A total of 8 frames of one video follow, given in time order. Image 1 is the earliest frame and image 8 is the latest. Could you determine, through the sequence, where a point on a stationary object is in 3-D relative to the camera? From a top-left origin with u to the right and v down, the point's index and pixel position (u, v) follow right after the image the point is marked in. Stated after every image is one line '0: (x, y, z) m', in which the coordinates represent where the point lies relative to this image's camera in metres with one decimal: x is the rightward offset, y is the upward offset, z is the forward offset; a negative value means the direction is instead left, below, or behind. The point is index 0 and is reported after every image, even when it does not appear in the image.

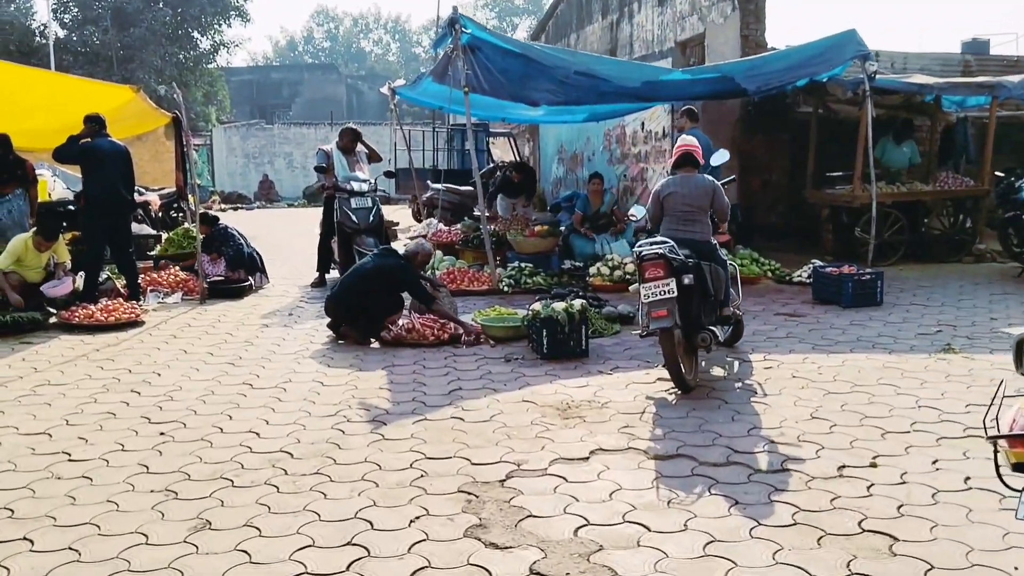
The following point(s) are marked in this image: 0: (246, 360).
0: (-1.6, -0.4, +6.1) m
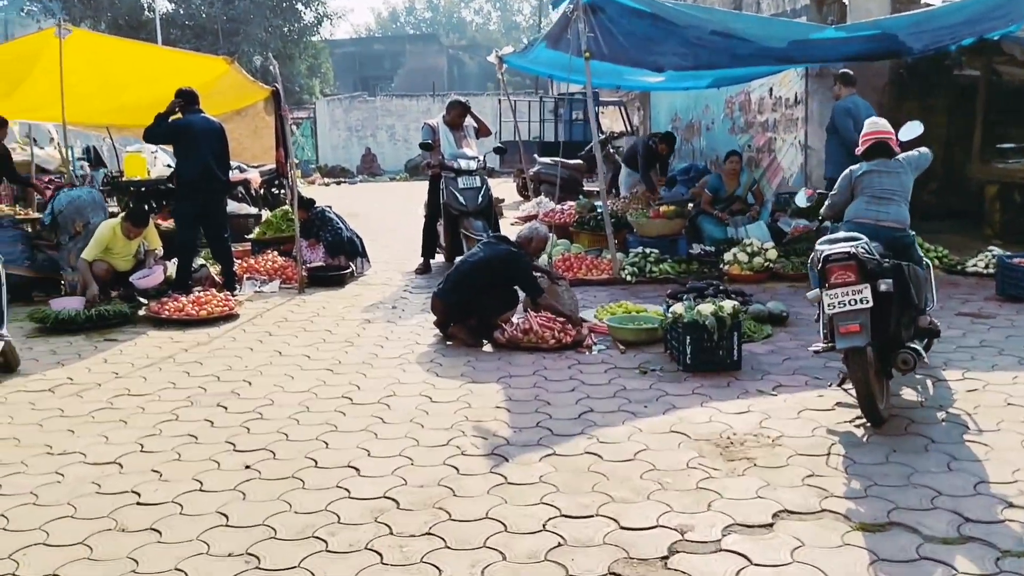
0: (-0.9, -0.4, +5.4) m
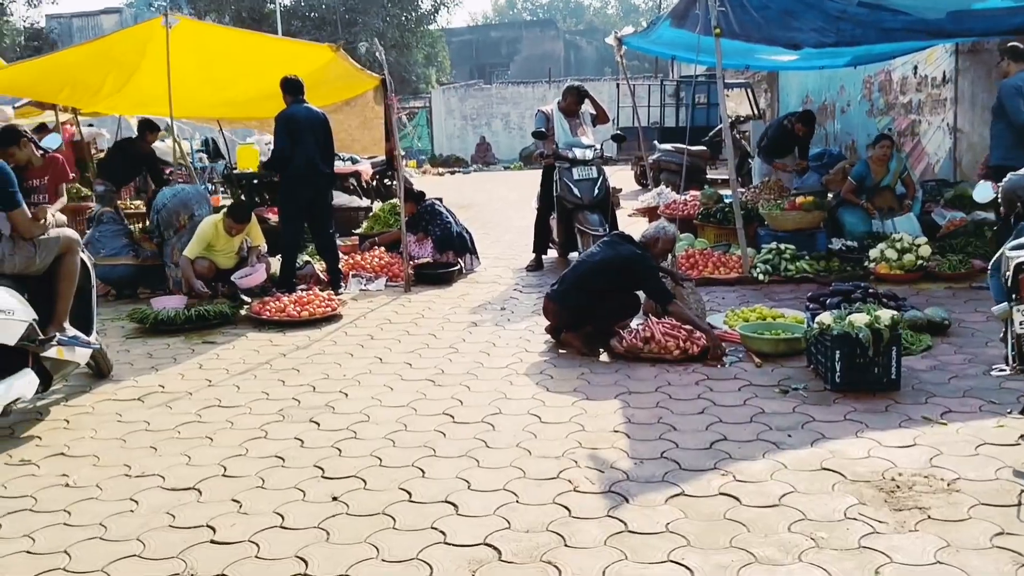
0: (-0.3, -0.4, +4.9) m
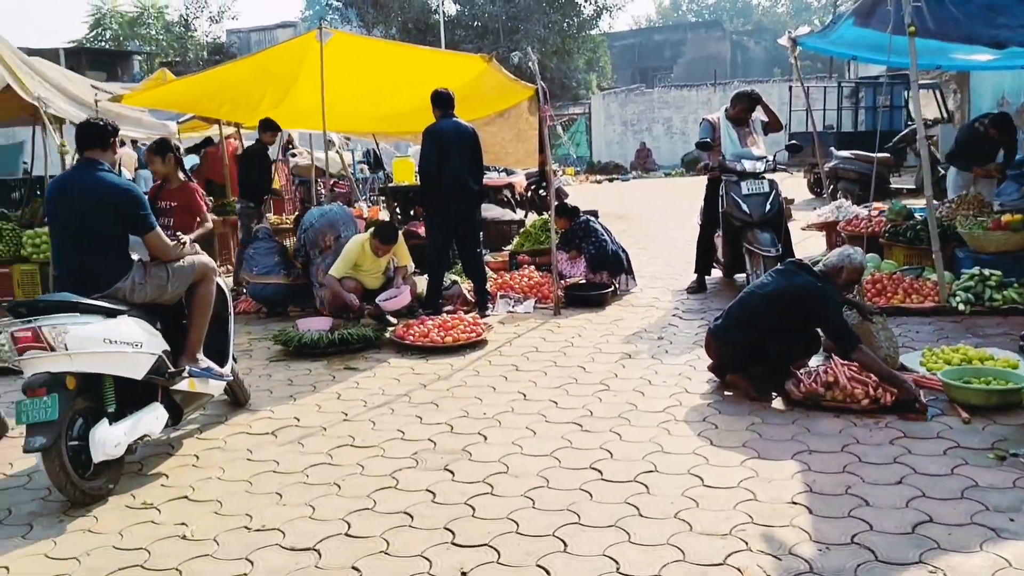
0: (+0.4, -0.6, +4.4) m
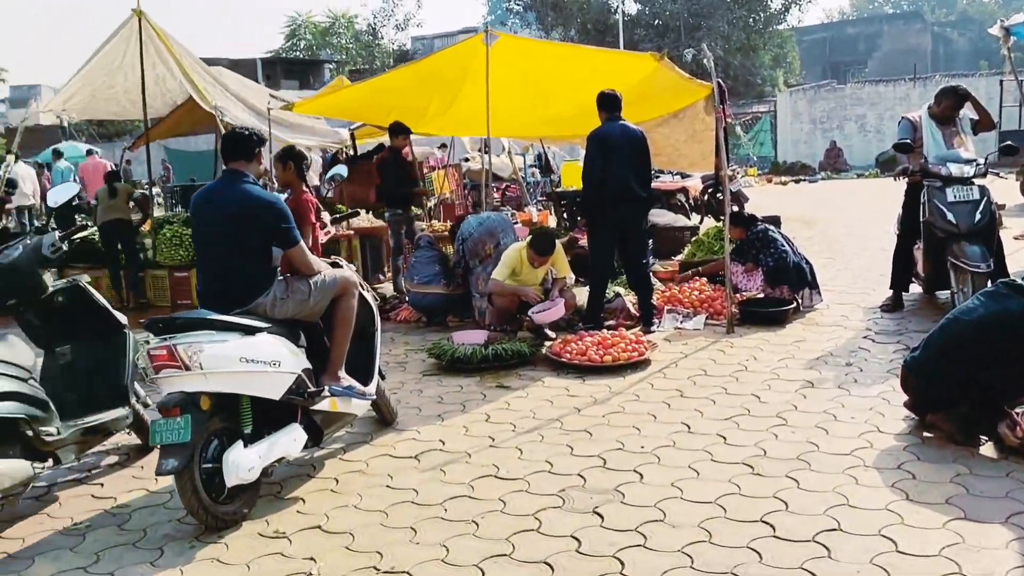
0: (+1.1, -0.7, +3.9) m
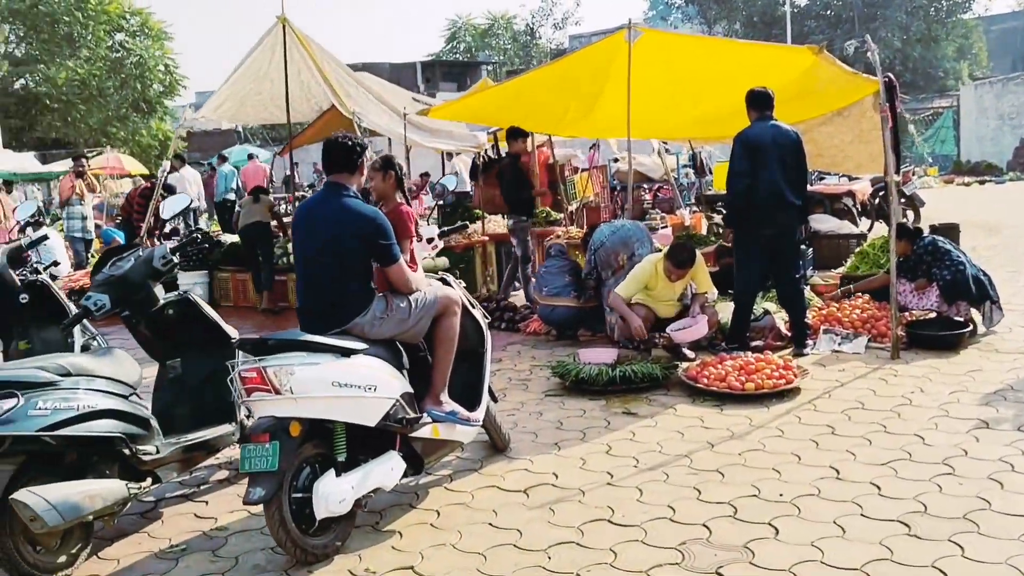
0: (+1.5, -0.8, +3.4) m
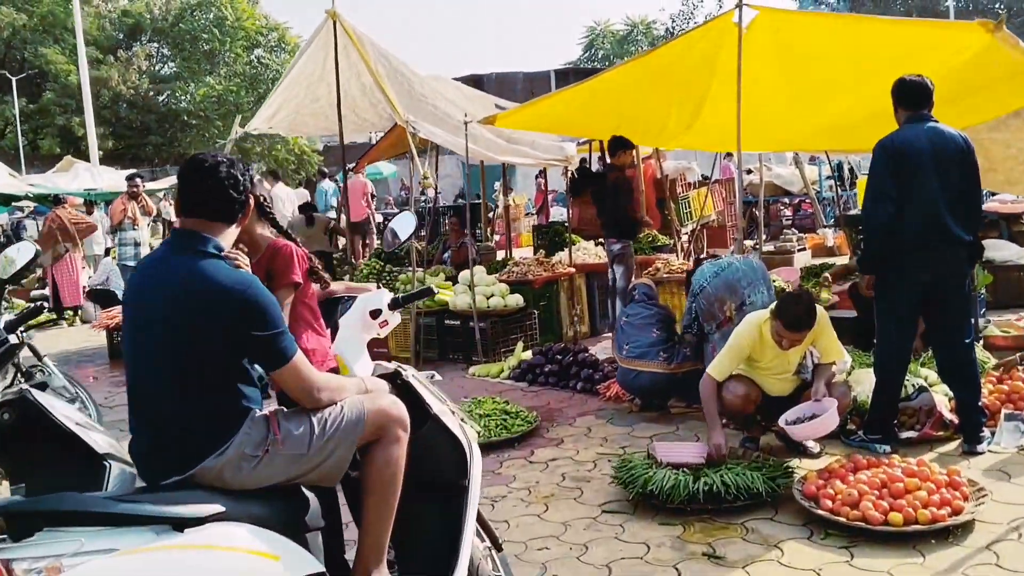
0: (+1.3, -1.1, +1.7) m
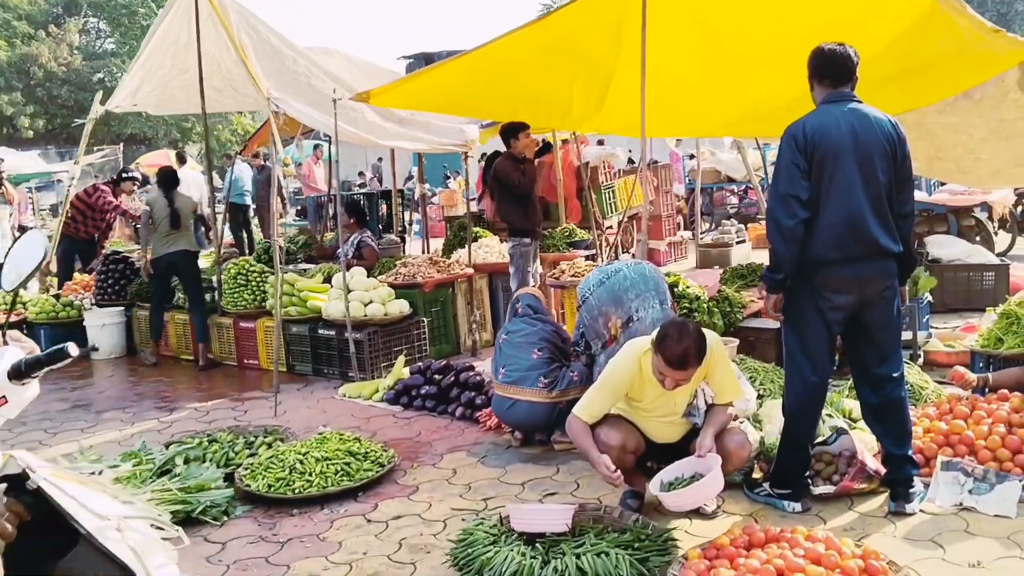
0: (+0.8, -1.2, +0.9) m
